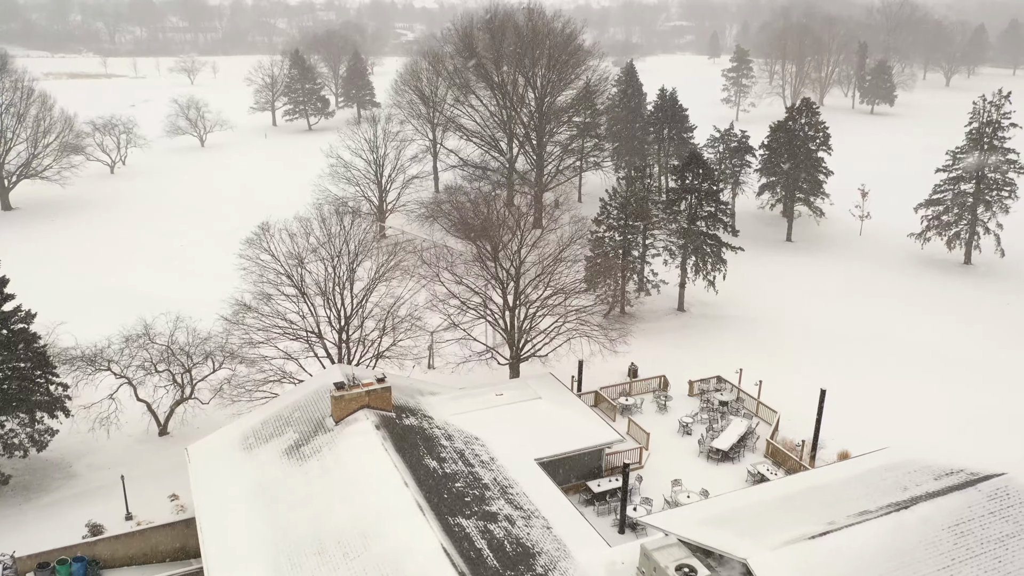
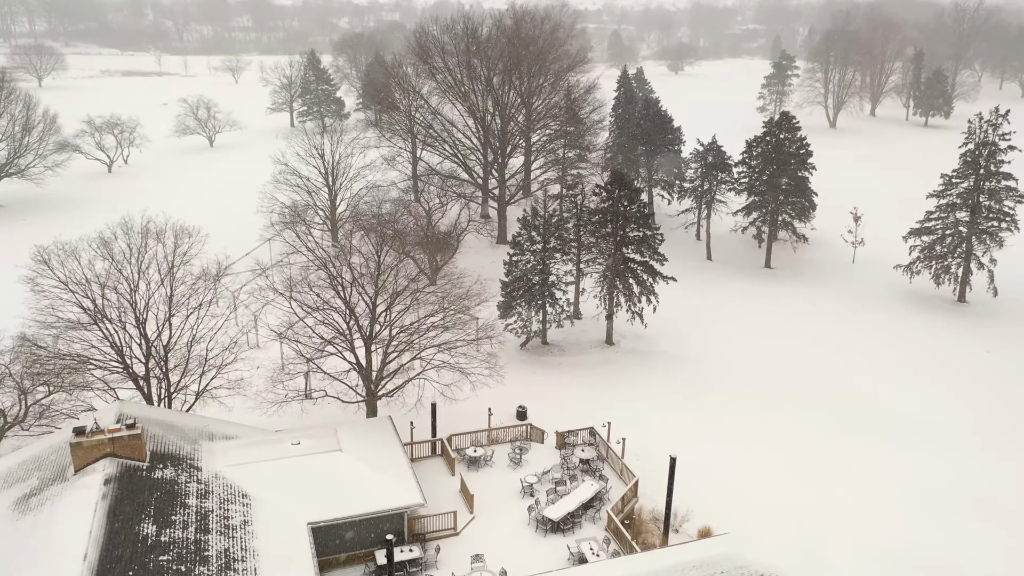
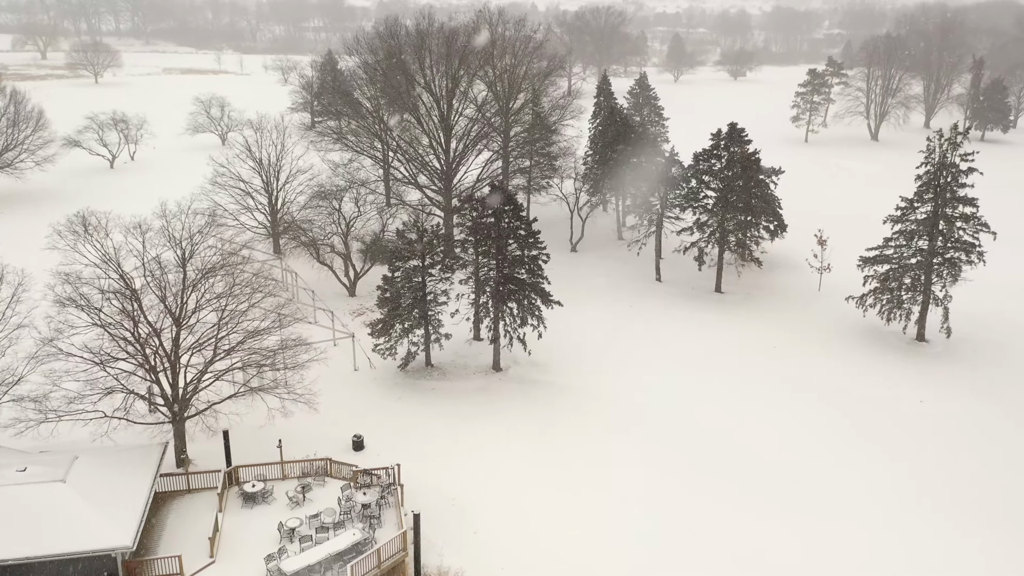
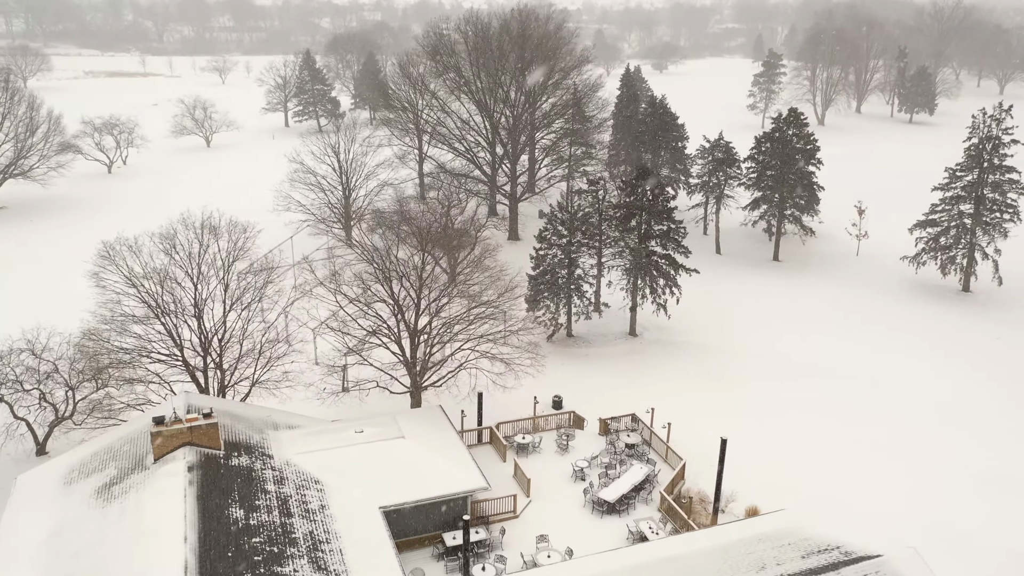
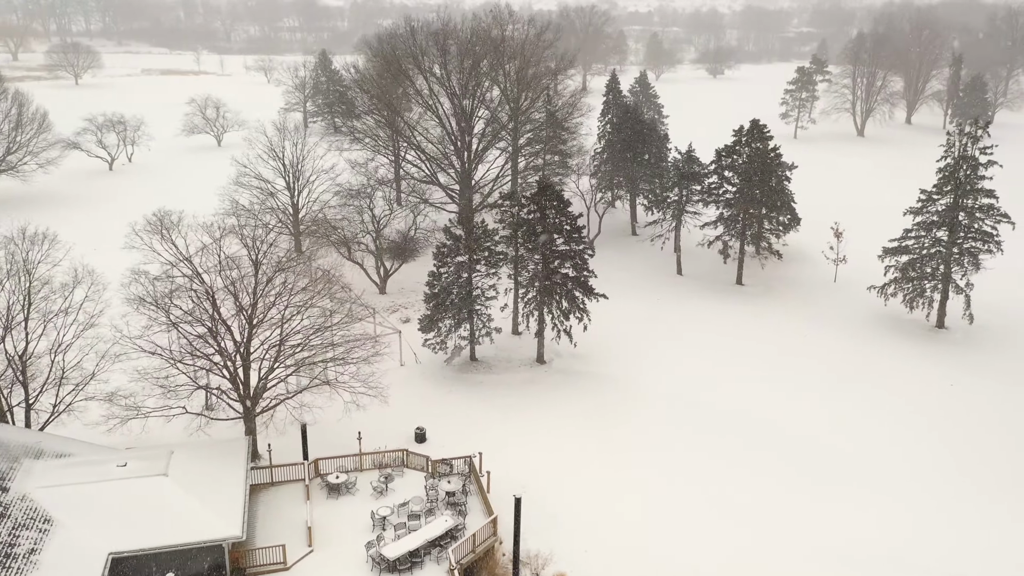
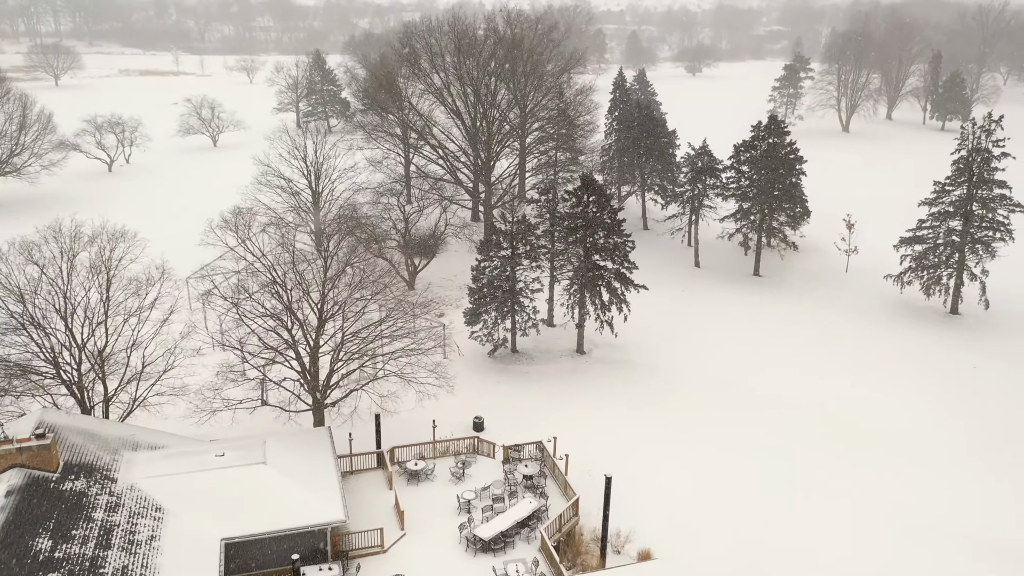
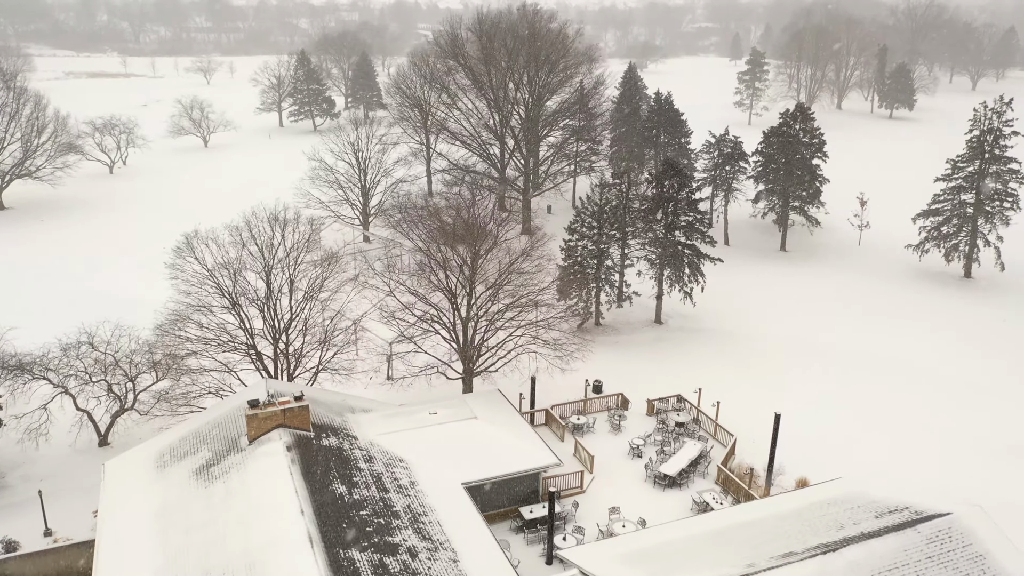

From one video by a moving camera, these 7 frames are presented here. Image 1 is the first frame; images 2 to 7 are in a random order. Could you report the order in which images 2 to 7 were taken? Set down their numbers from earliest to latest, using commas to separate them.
7, 4, 2, 6, 5, 3
